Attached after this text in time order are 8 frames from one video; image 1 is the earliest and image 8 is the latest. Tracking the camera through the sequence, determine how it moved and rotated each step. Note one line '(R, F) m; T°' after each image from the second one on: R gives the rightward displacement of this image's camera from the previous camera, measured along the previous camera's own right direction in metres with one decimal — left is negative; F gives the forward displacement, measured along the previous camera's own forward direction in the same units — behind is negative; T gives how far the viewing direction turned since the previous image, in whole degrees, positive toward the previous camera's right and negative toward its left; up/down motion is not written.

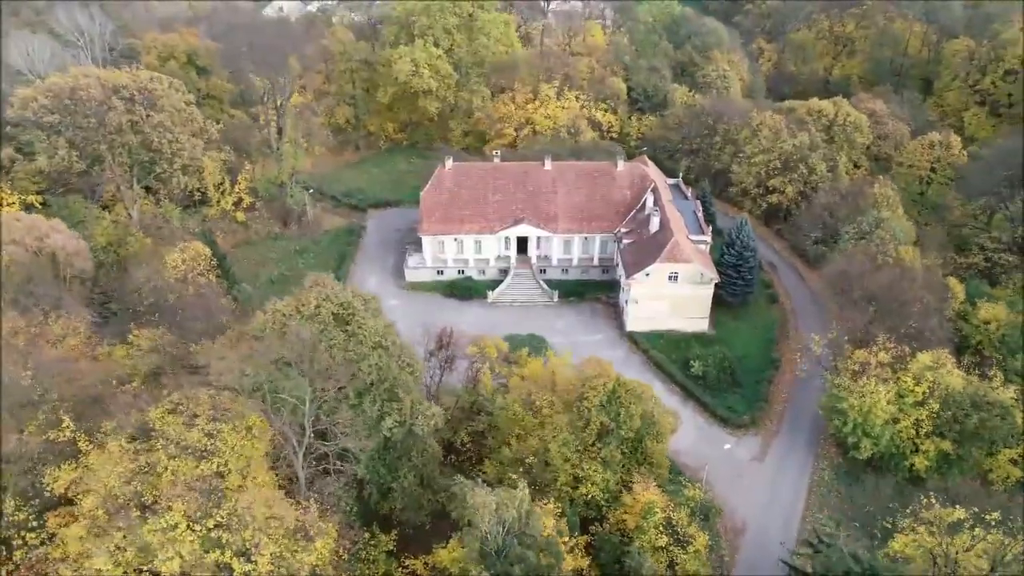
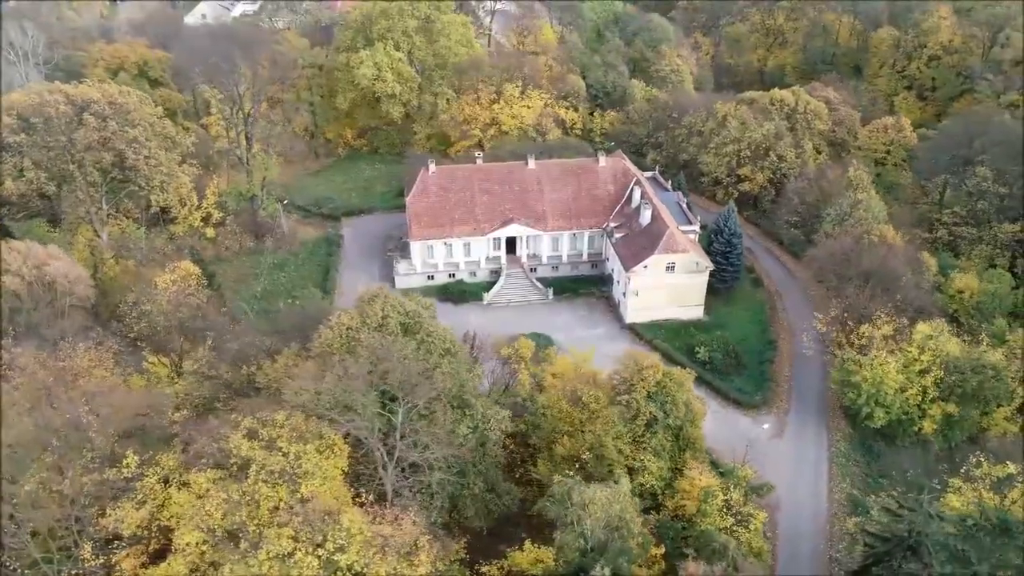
(-4.8, +0.1) m; +6°
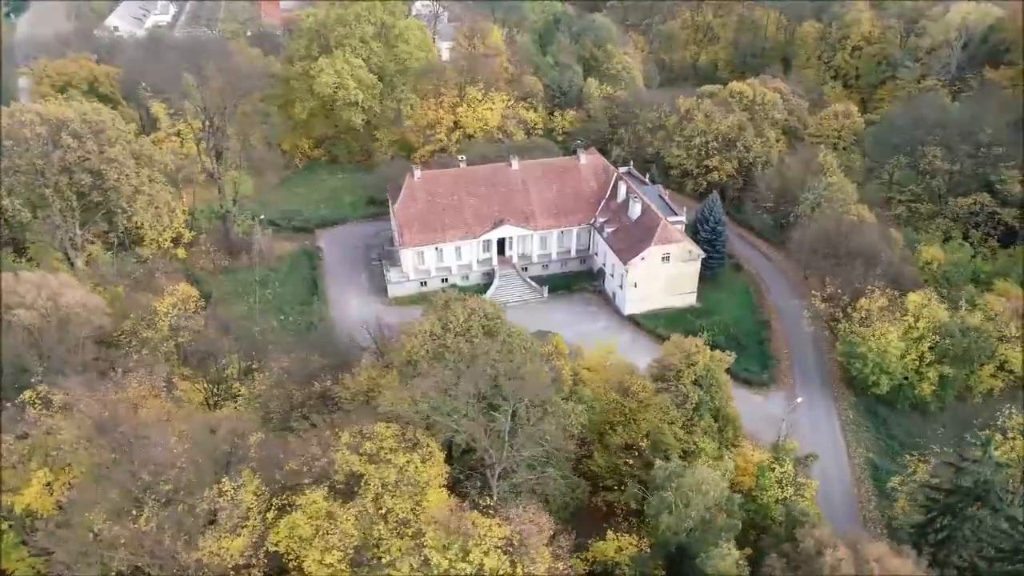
(-5.3, 0.0) m; +7°
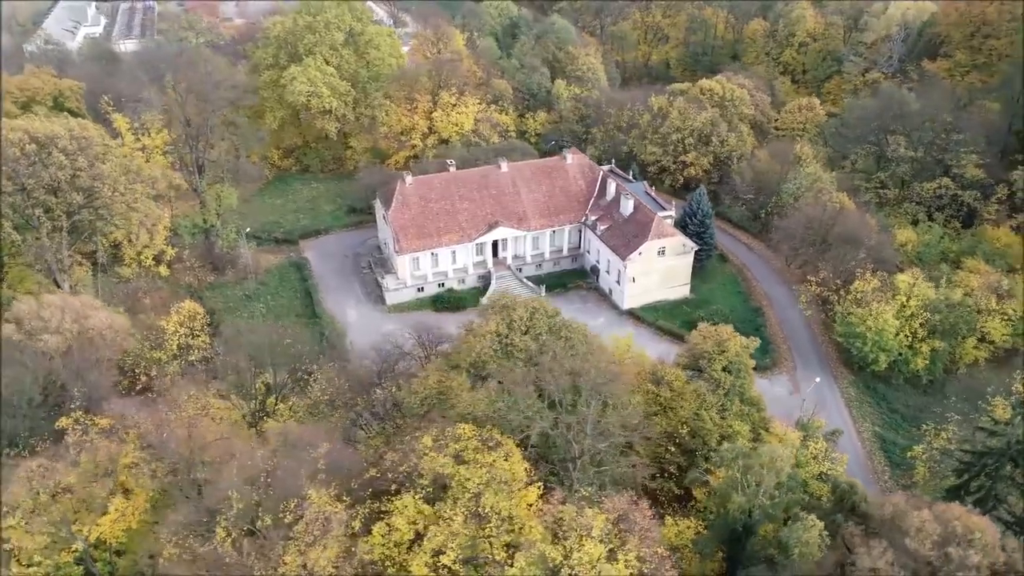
(-4.1, -0.2) m; +5°
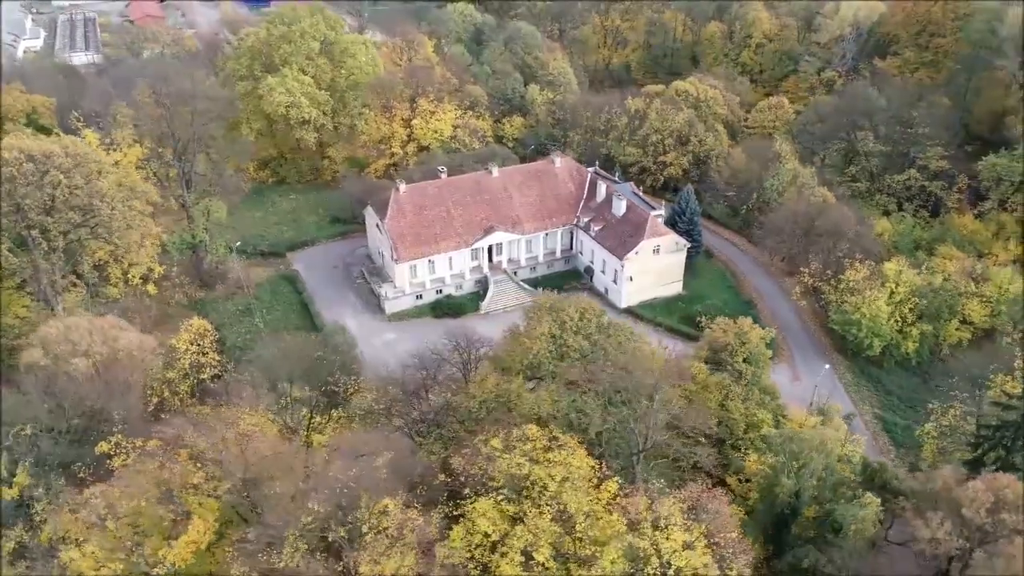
(-3.5, -0.3) m; +4°
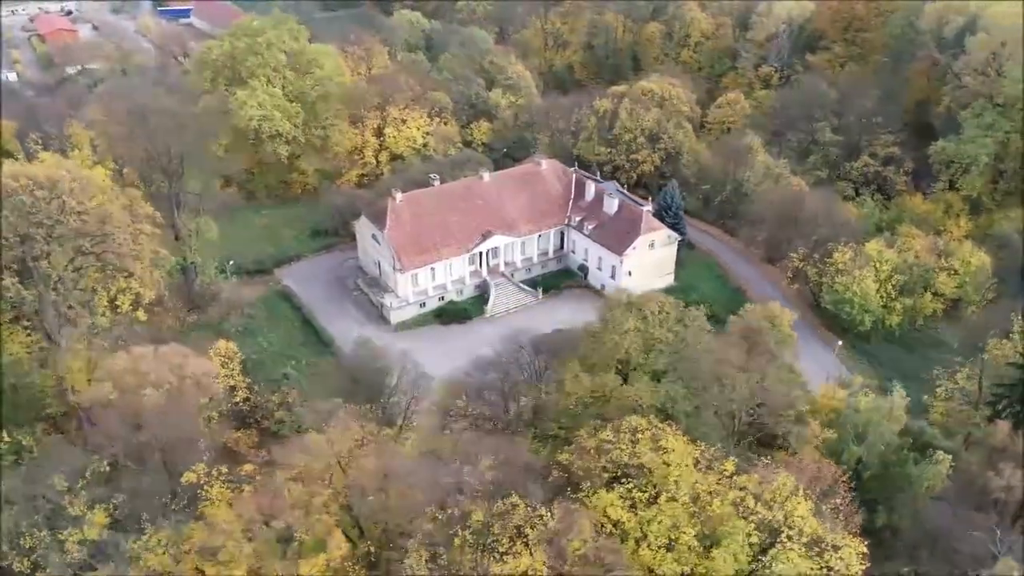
(-5.8, -0.5) m; +6°
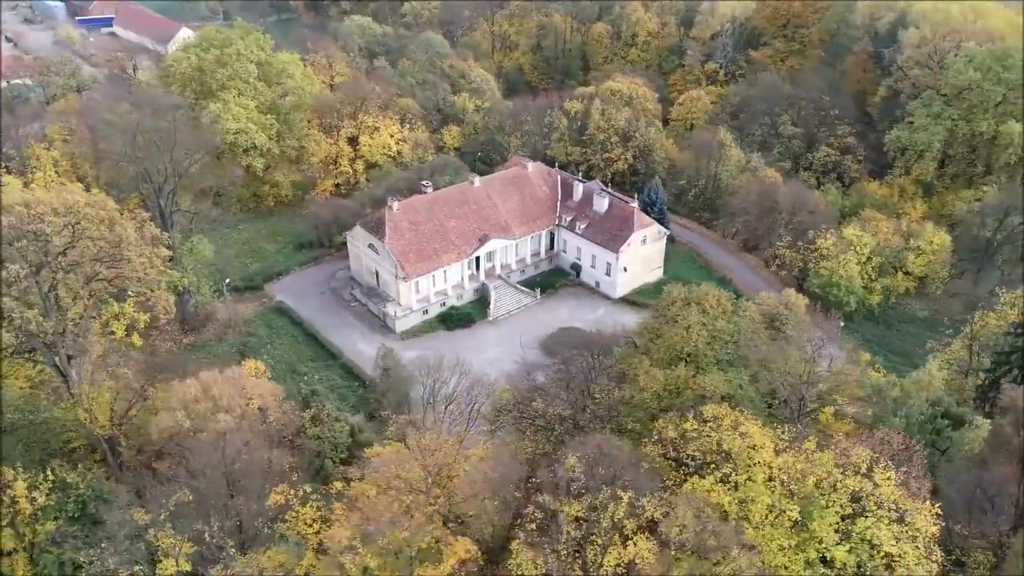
(-5.1, -0.6) m; +6°
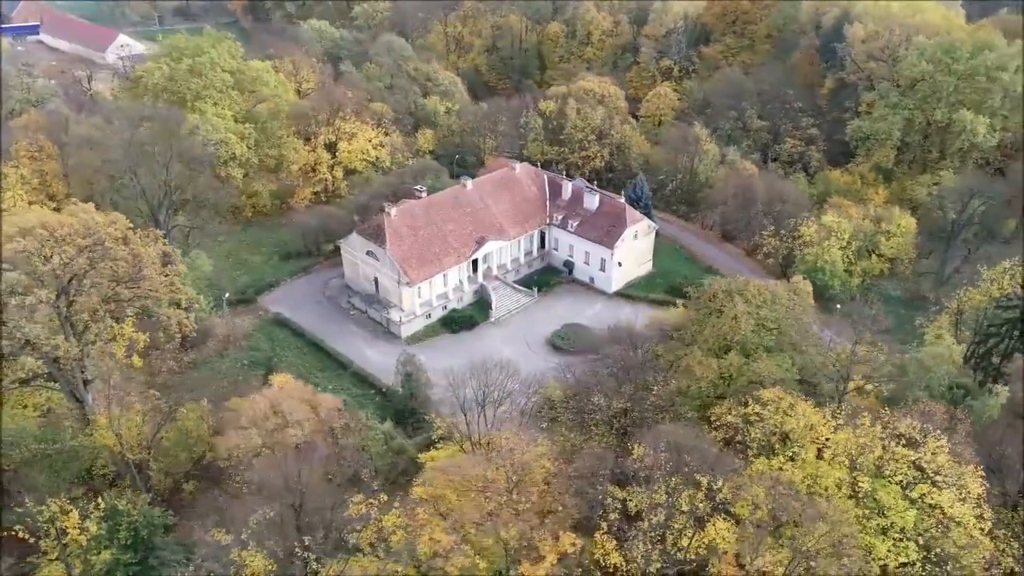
(-4.5, -0.6) m; +5°
